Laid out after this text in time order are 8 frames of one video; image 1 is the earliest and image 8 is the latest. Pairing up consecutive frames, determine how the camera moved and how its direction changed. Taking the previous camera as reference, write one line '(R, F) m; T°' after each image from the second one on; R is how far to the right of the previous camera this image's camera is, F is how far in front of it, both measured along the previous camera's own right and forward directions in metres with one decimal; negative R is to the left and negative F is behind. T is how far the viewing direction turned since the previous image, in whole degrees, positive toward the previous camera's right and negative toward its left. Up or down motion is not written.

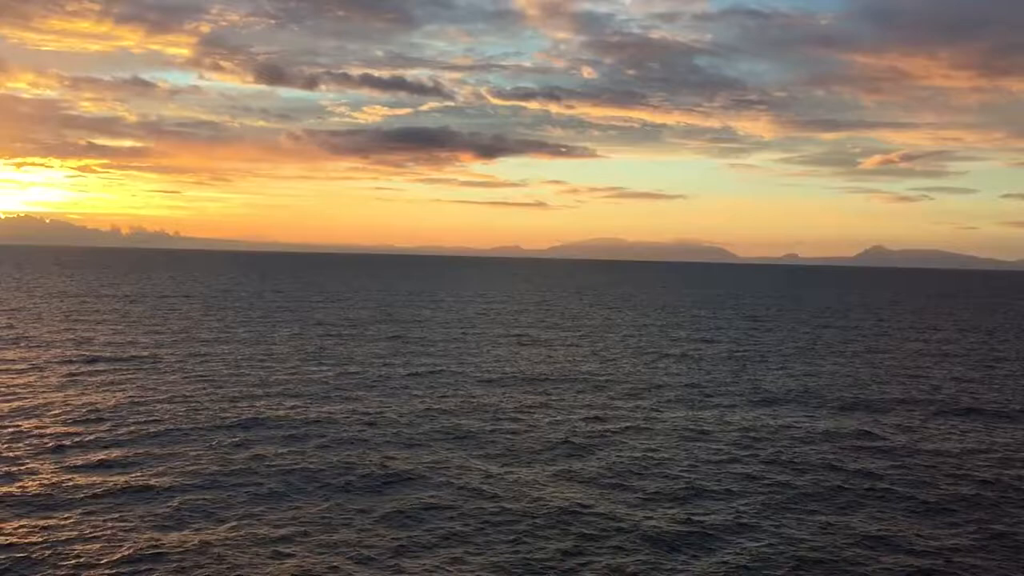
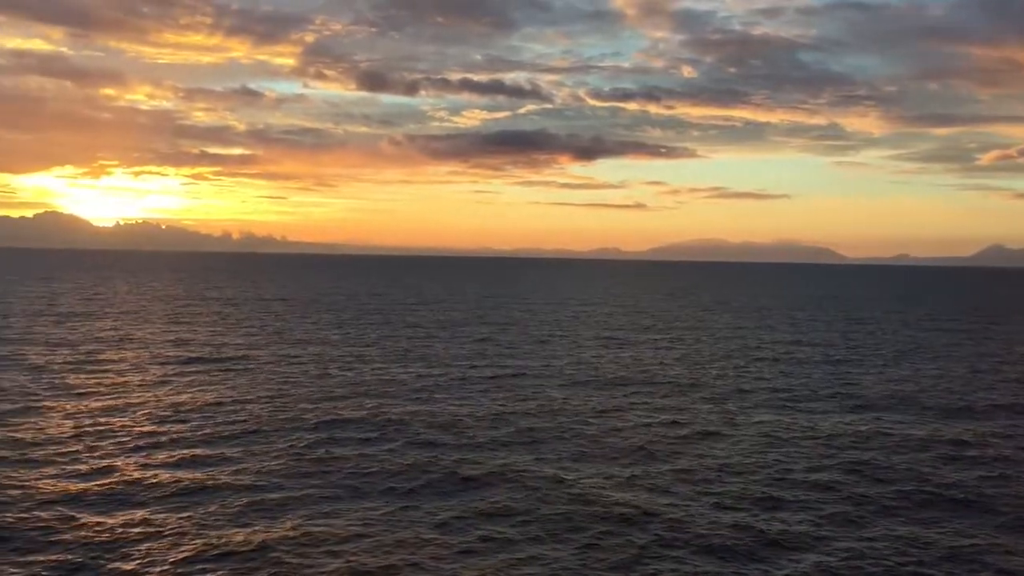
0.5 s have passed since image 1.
(+0.8, +0.6) m; -6°
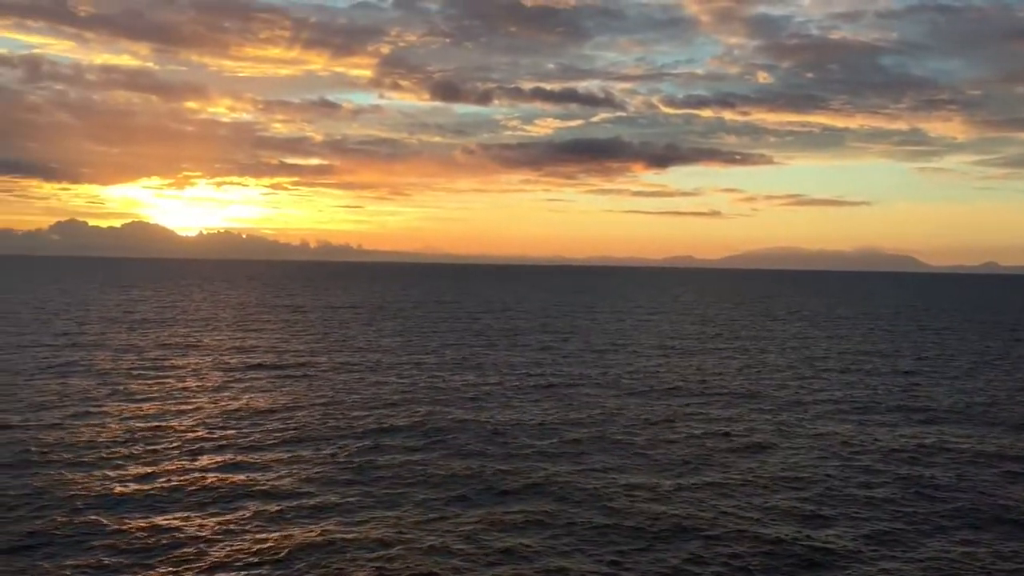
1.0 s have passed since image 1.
(+1.0, +0.2) m; -4°
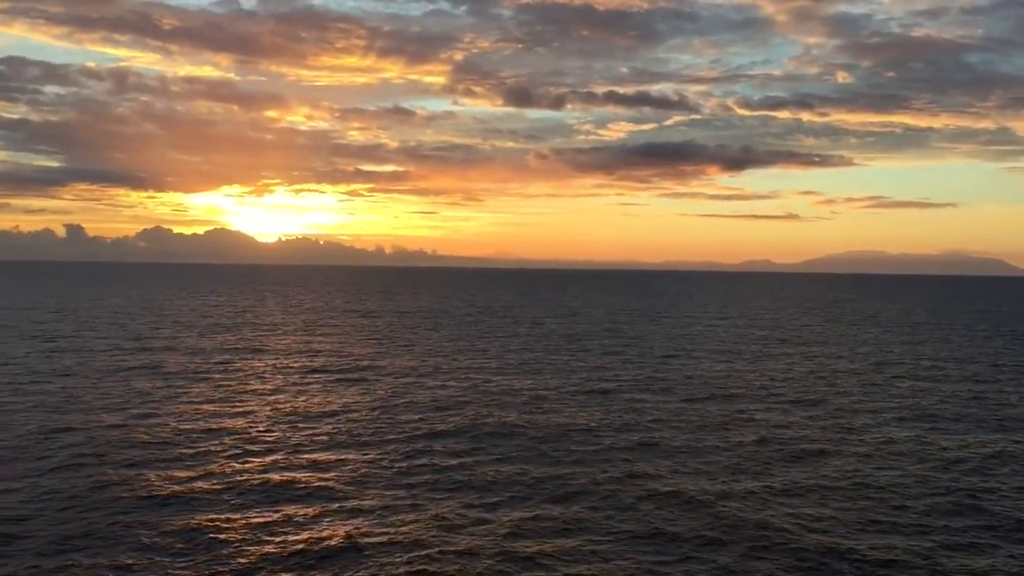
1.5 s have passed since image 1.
(+1.0, +0.1) m; -4°
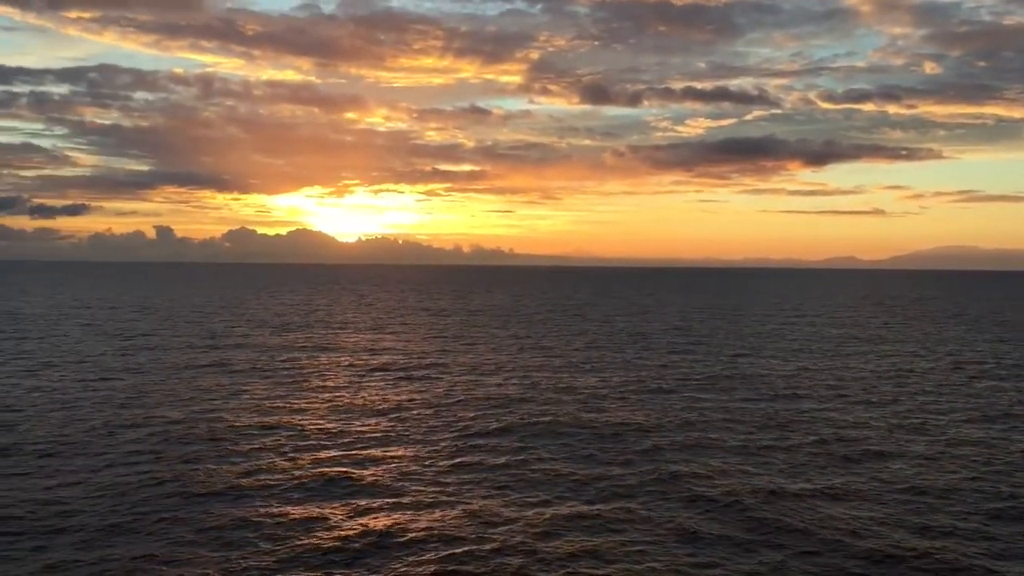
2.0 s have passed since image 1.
(+1.0, +0.2) m; -4°
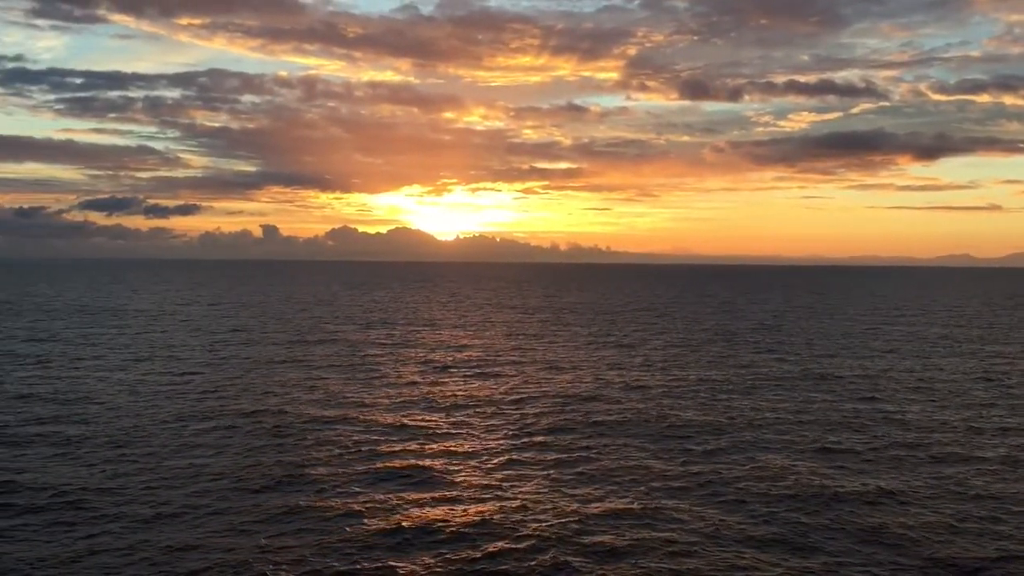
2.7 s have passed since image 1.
(+1.4, 0.0) m; -6°
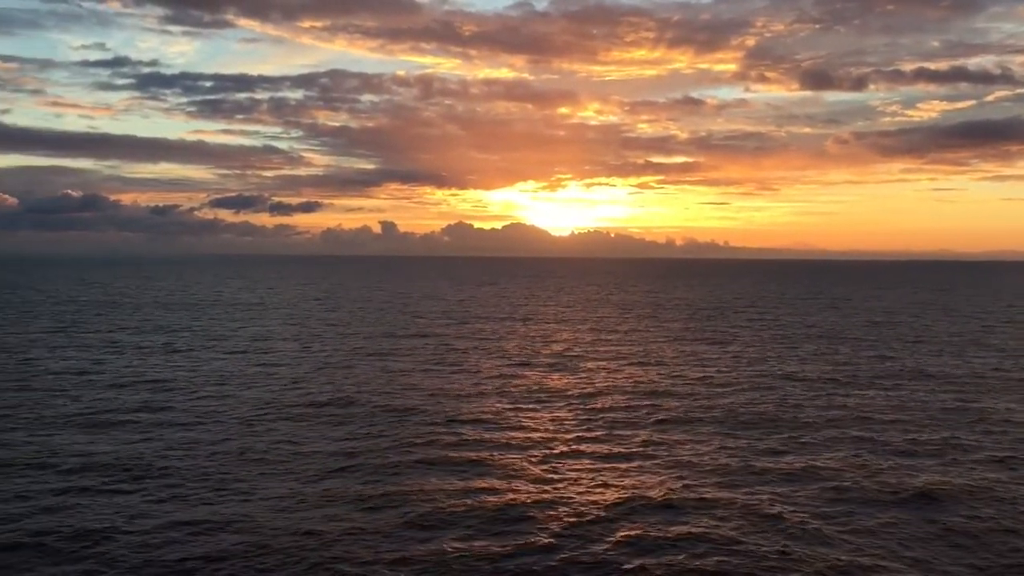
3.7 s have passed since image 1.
(+2.0, -0.2) m; -7°
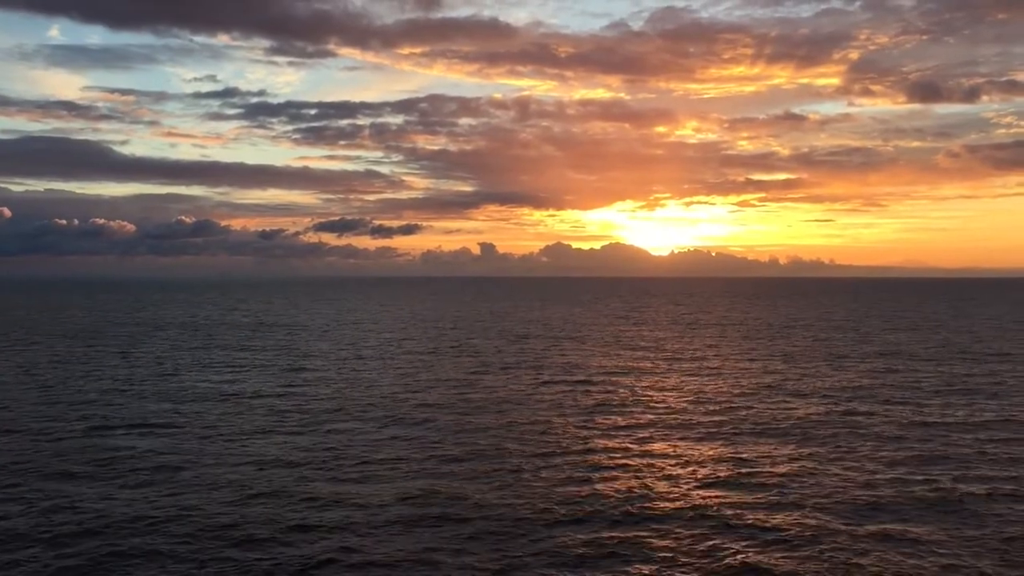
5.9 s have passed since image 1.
(+4.3, -0.9) m; -6°
